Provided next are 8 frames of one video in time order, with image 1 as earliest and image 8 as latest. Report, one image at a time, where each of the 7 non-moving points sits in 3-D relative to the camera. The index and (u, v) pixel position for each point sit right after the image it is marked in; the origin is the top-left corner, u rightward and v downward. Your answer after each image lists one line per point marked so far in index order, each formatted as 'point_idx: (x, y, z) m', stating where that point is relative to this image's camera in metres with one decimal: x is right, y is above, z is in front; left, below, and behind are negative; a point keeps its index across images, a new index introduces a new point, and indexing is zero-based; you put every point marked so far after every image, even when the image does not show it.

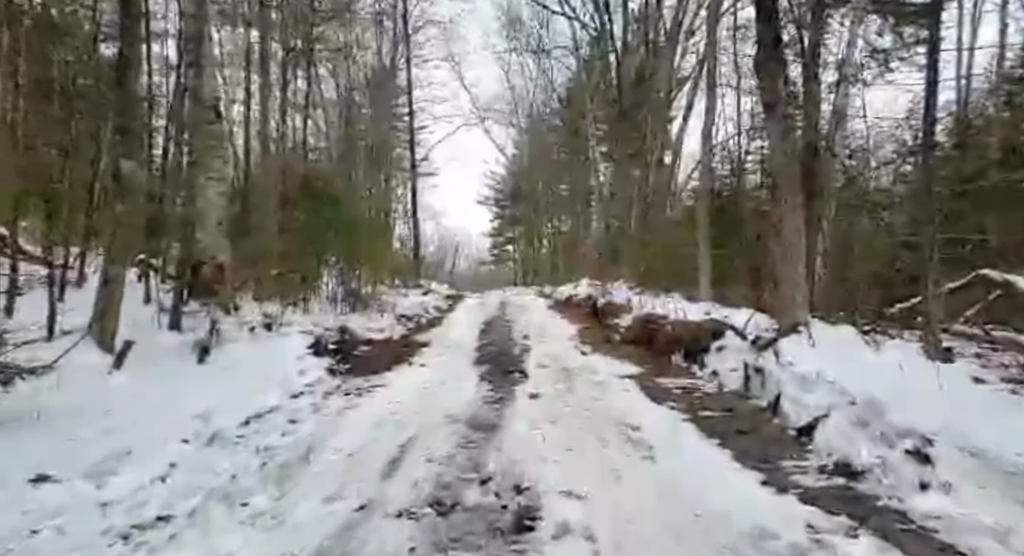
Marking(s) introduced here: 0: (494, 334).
0: (-0.5, -1.3, +14.0) m
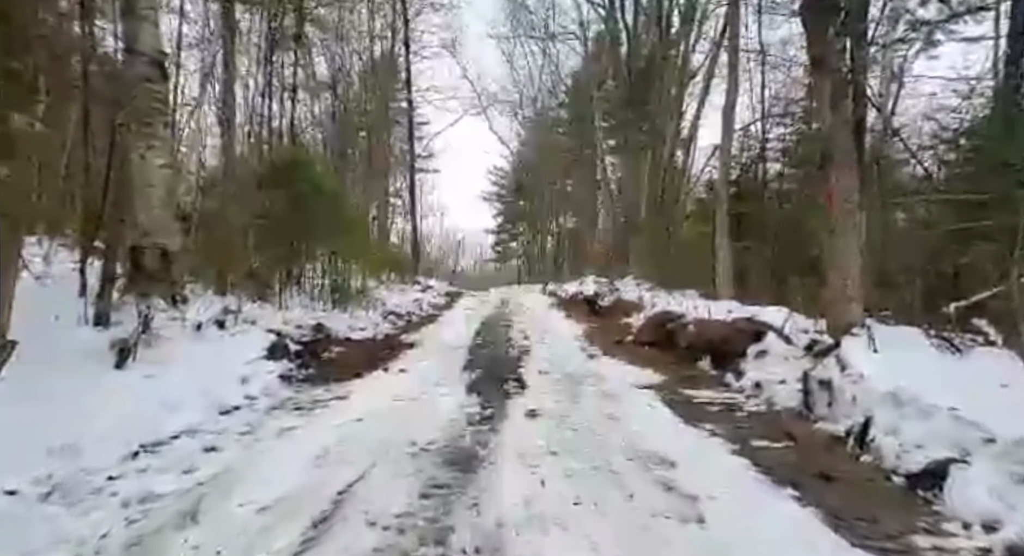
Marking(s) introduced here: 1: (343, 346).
0: (-0.5, -1.2, +12.5) m
1: (-2.9, -1.2, +10.4) m
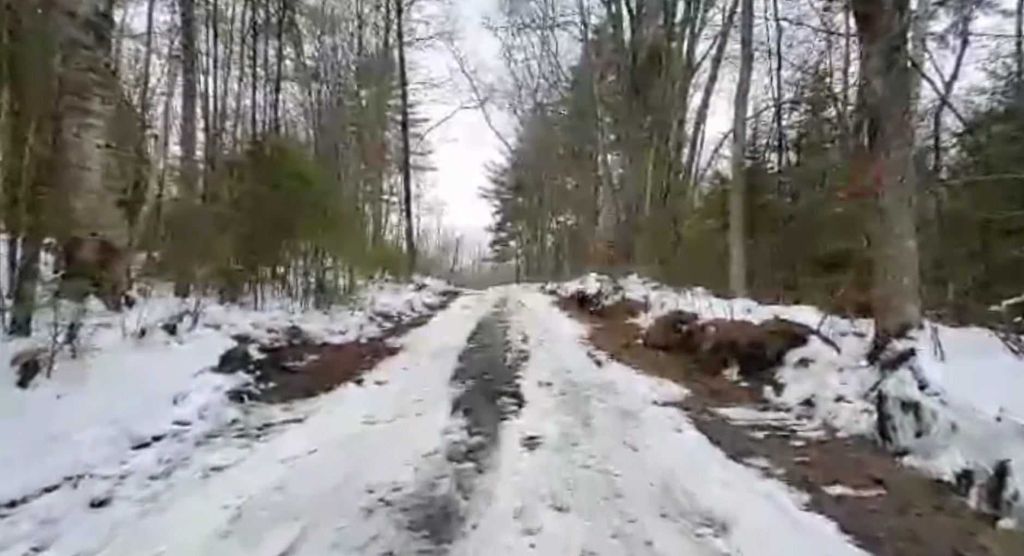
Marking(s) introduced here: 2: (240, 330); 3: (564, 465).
0: (-0.5, -1.1, +11.4) m
1: (-3.0, -1.2, +9.3) m
2: (-4.1, -0.8, +9.1) m
3: (+0.3, -1.2, +4.1) m
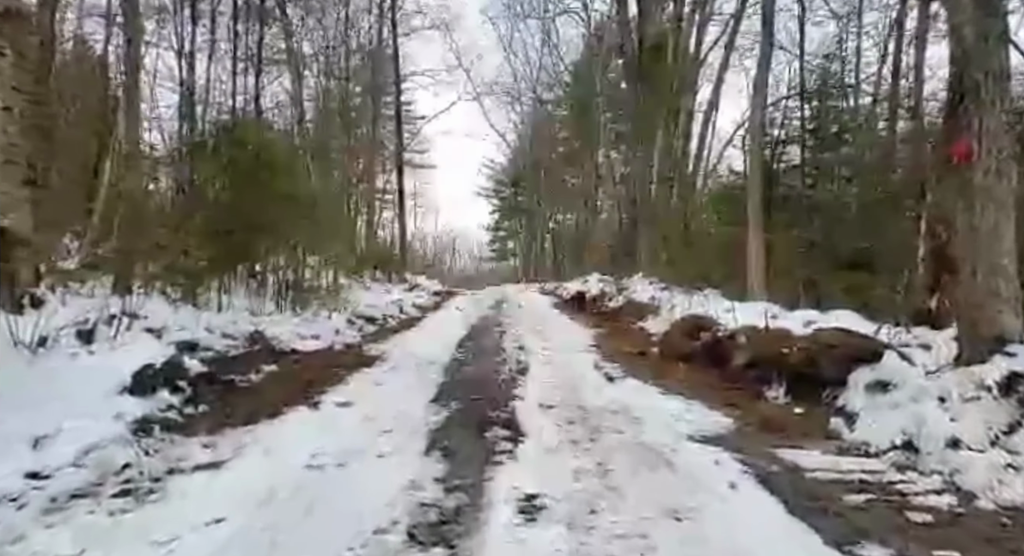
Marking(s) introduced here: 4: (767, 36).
0: (-0.6, -1.1, +10.0) m
1: (-3.0, -1.1, +7.9) m
2: (-4.2, -0.8, +7.8) m
3: (+0.3, -1.2, +2.7) m
4: (+6.2, +5.9, +15.0) m
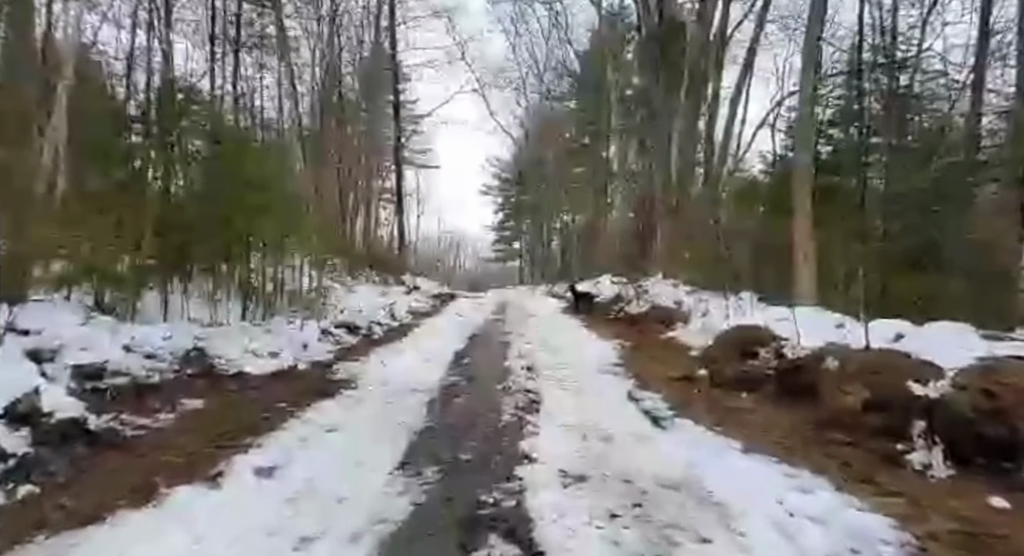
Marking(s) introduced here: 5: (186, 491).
0: (-0.5, -1.2, +8.1) m
1: (-3.0, -1.2, +6.0) m
2: (-4.1, -0.8, +5.9) m
3: (+0.3, -1.2, +0.7) m
4: (+6.3, +5.9, +12.9) m
5: (-1.8, -1.2, +3.5) m
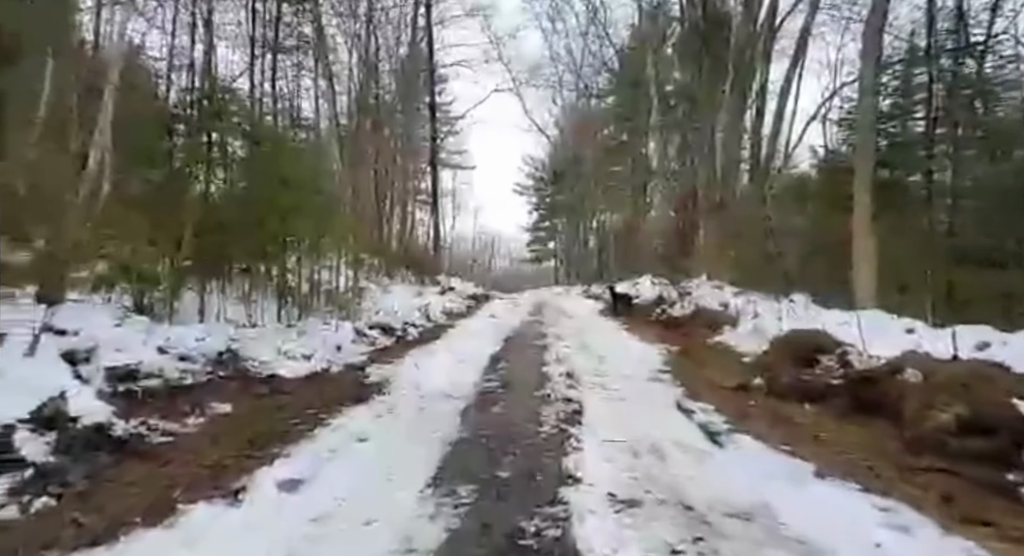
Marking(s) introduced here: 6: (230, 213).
0: (0.0, -1.2, +7.7) m
1: (-2.6, -1.2, +5.8) m
2: (-3.7, -0.8, +5.7) m
3: (+0.4, -1.2, +0.4) m
4: (+7.1, +5.8, +12.2) m
5: (-1.6, -1.2, +3.2) m
6: (-4.5, +1.0, +9.7) m
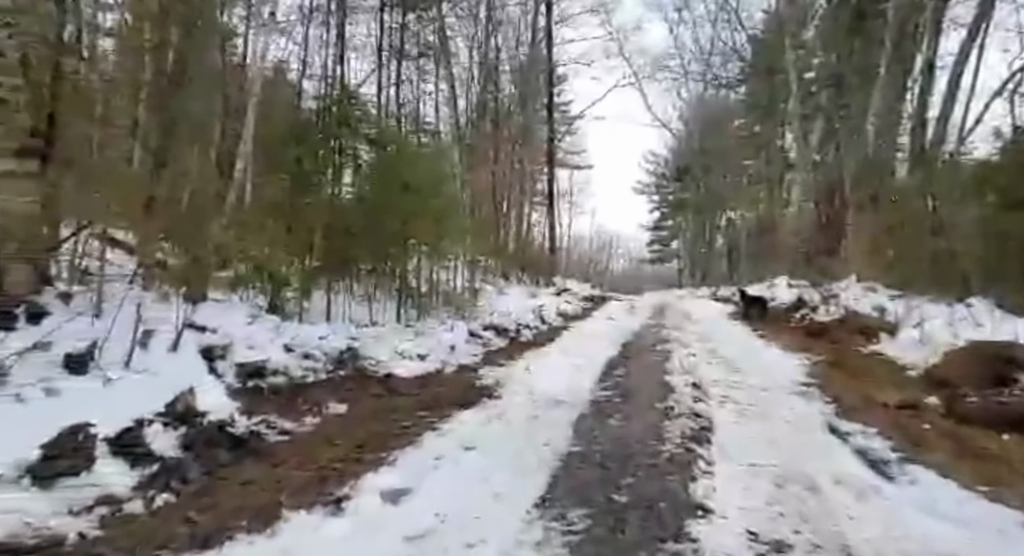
0: (+1.4, -1.2, +7.3) m
1: (-1.5, -1.2, +5.8) m
2: (-2.6, -0.8, +6.0) m
3: (+0.4, -1.2, 0.0) m
4: (+9.2, +5.8, +10.3) m
5: (-1.0, -1.2, +3.1) m
6: (-2.6, +1.0, +10.1) m
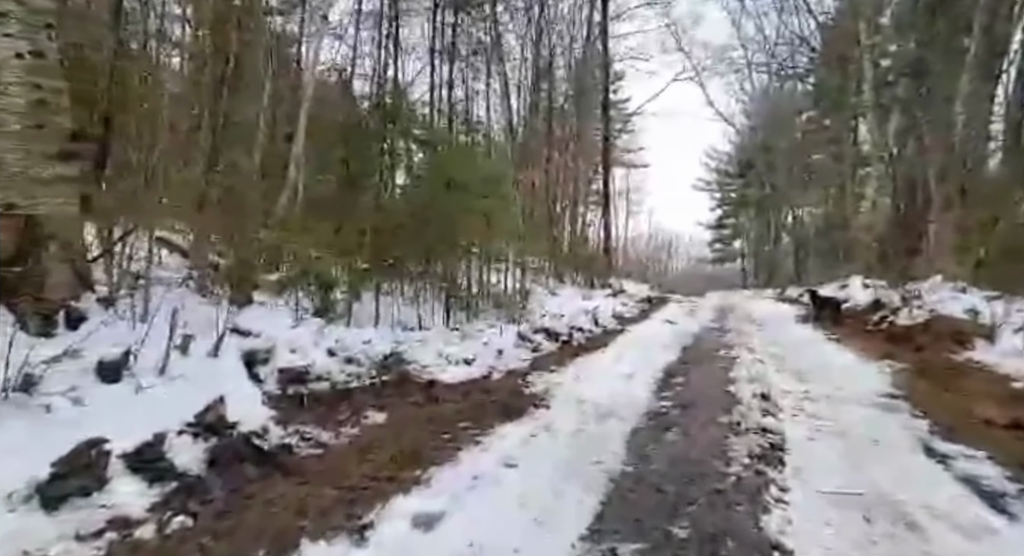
0: (+2.0, -1.2, +6.7) m
1: (-1.1, -1.2, +5.6) m
2: (-2.2, -0.8, +5.9) m
3: (+0.3, -1.2, -0.4) m
4: (+10.0, +5.8, +9.1) m
5: (-0.8, -1.2, +2.8) m
6: (-1.8, +1.0, +9.9) m
